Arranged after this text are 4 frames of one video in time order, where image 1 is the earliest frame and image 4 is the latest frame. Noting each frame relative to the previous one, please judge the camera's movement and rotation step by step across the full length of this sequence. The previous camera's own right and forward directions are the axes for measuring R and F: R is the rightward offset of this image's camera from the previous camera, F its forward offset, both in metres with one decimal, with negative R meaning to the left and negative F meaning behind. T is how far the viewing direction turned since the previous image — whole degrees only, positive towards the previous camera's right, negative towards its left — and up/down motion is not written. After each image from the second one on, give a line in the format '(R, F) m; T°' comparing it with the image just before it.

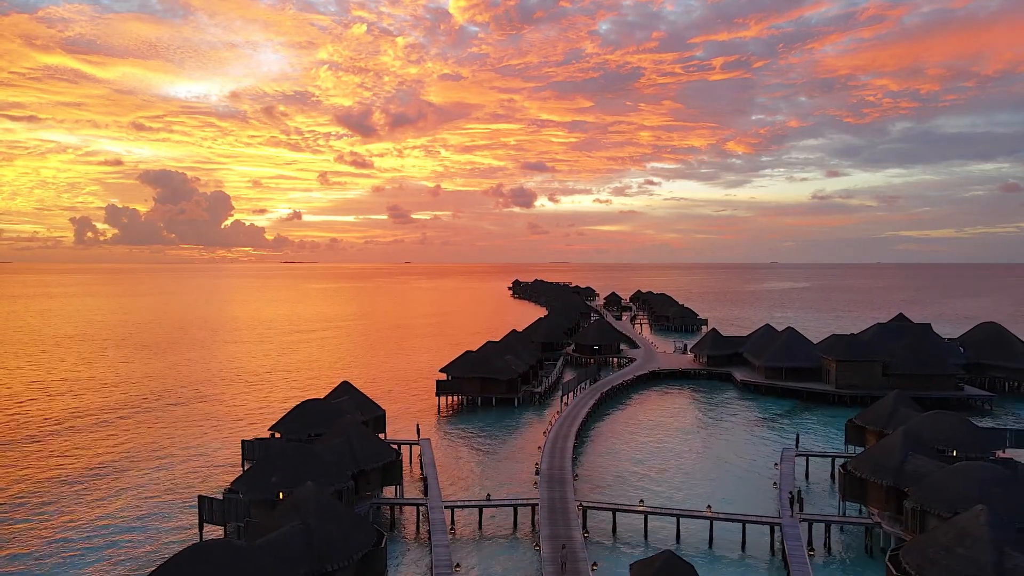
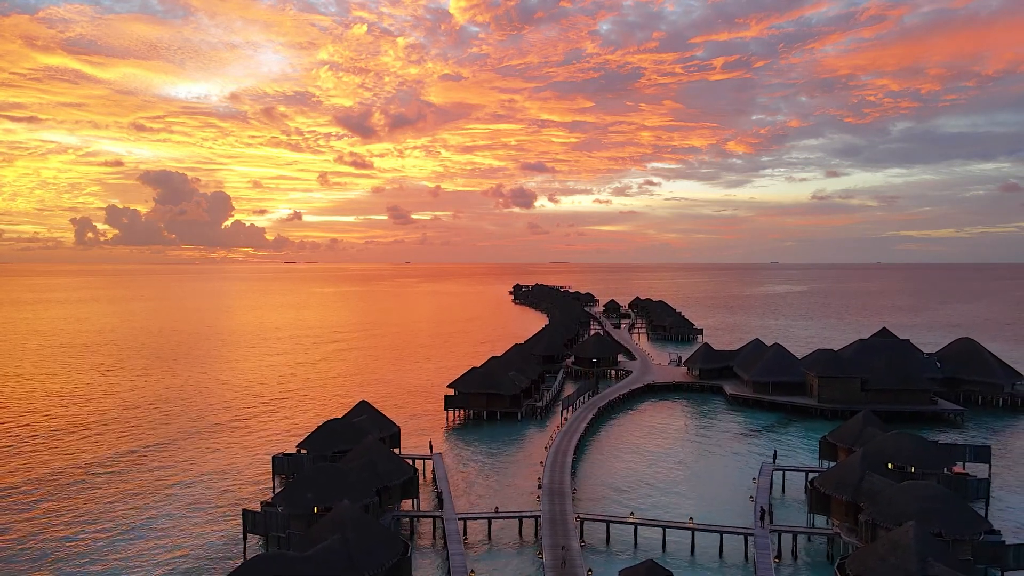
(-0.1, -1.7) m; 0°
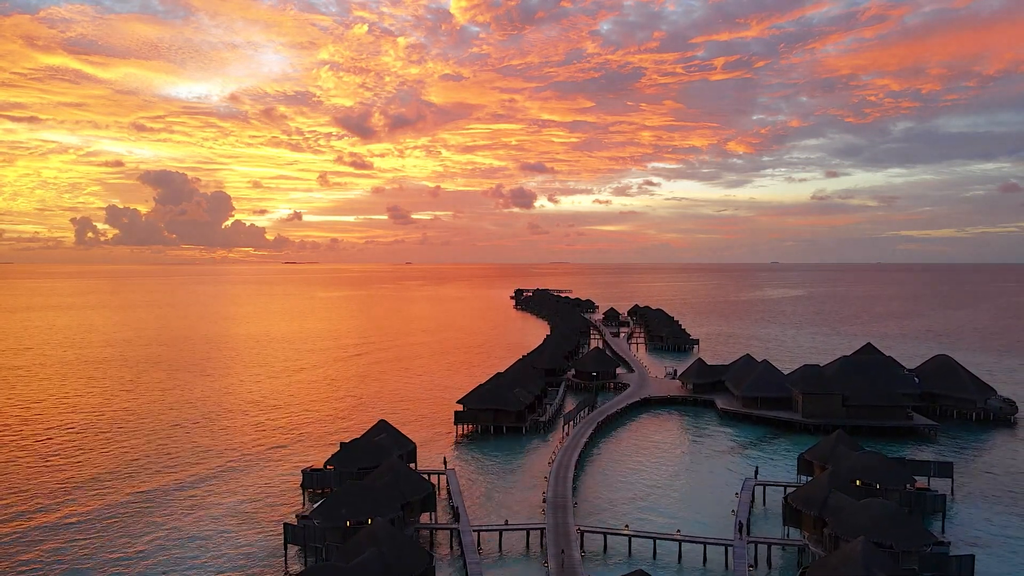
(-0.2, -1.9) m; 0°
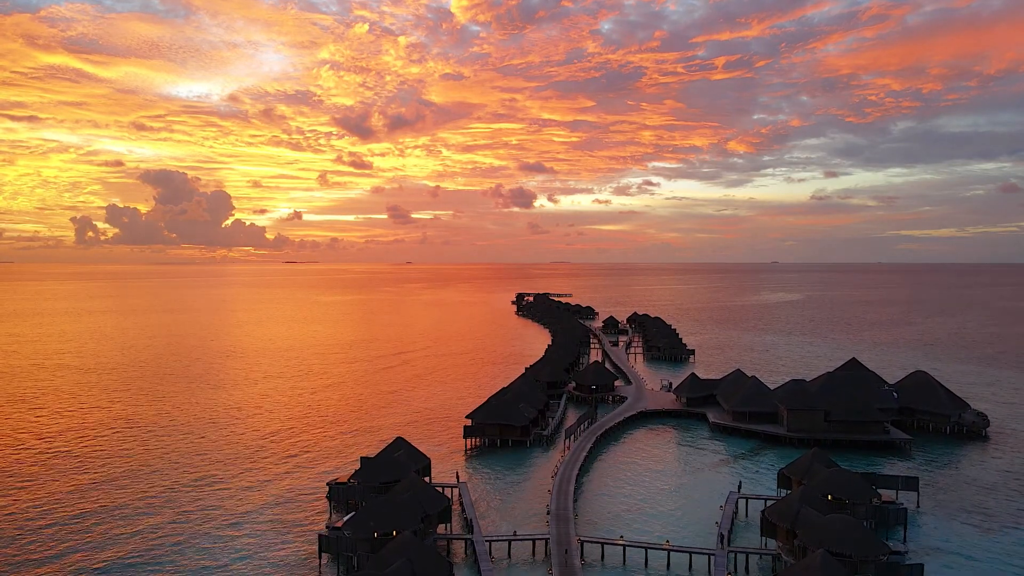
(-0.2, -2.0) m; 0°
